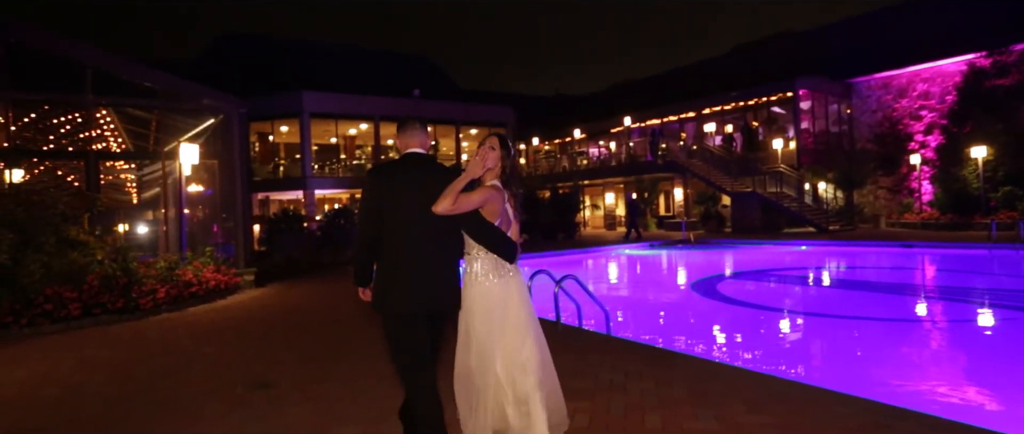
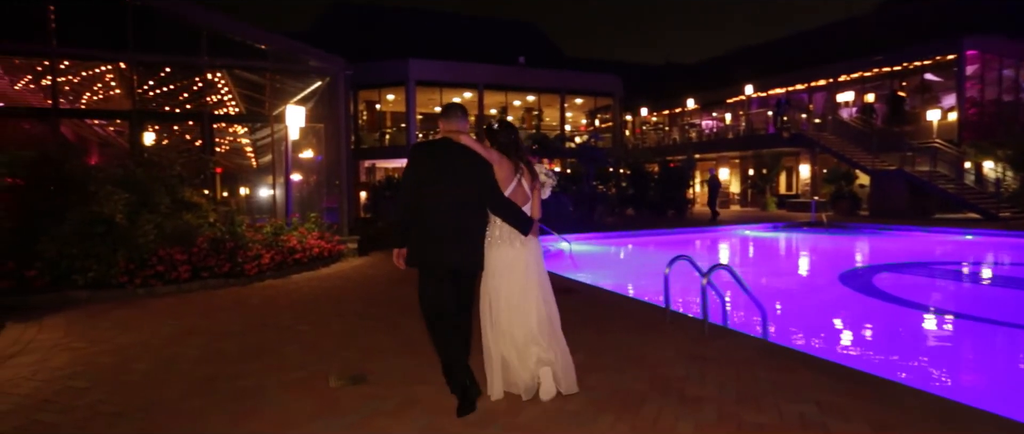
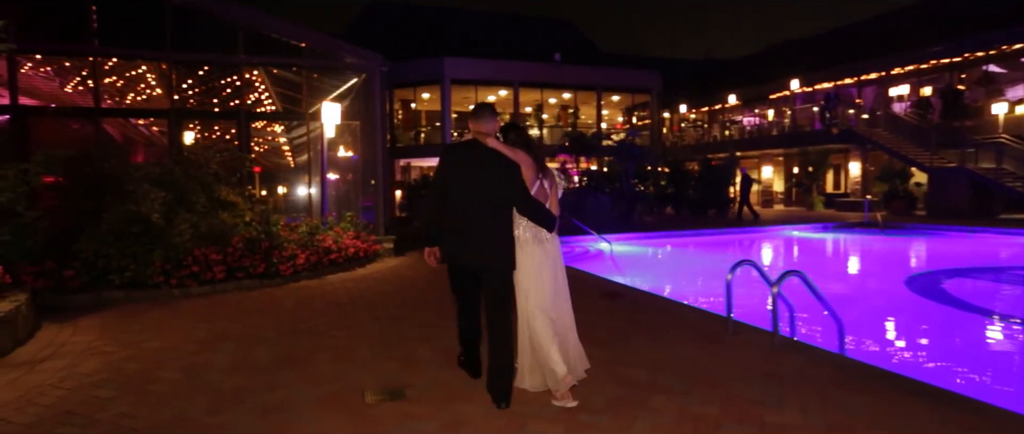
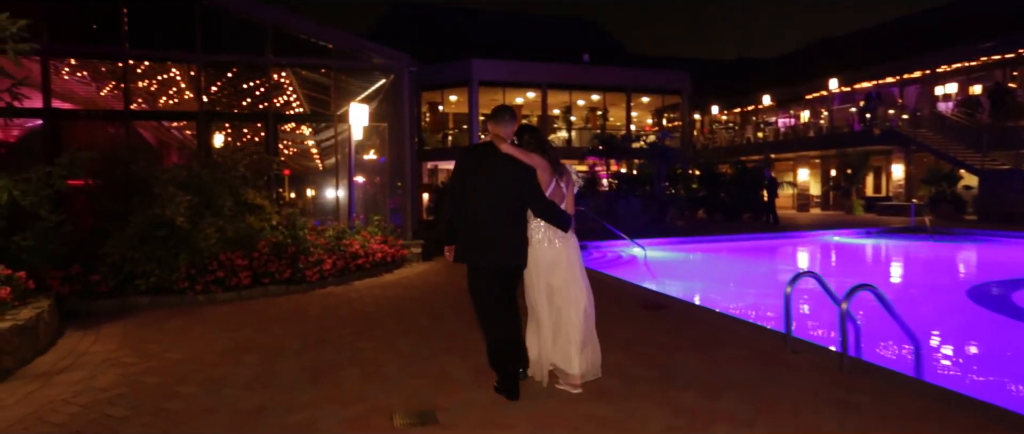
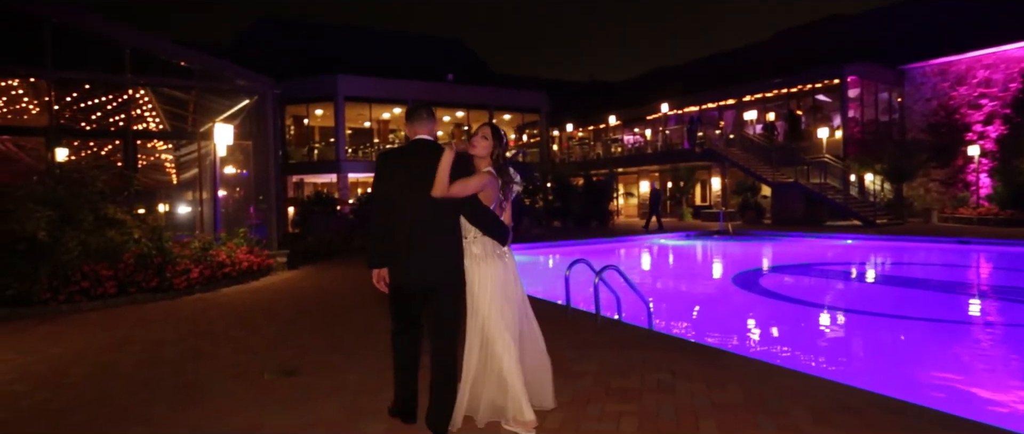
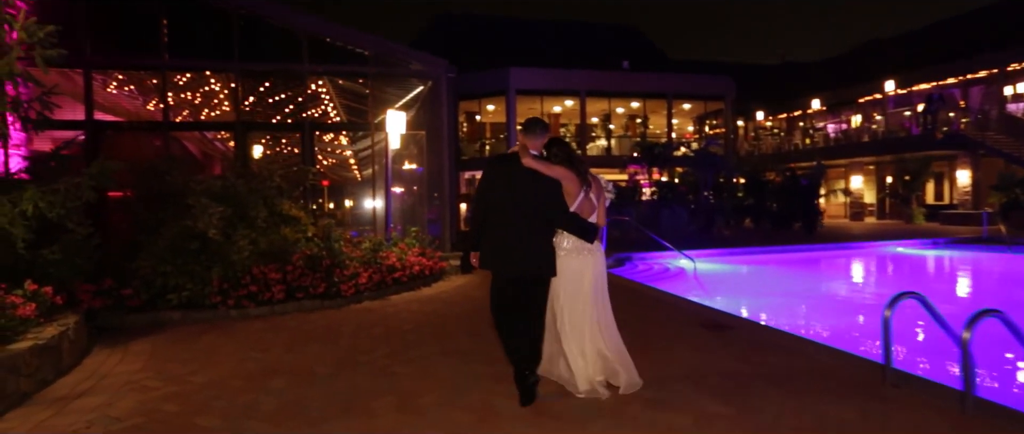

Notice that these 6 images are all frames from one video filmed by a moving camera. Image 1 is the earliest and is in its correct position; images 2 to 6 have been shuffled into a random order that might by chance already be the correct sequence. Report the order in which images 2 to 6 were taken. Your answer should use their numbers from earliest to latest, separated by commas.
5, 2, 3, 4, 6
